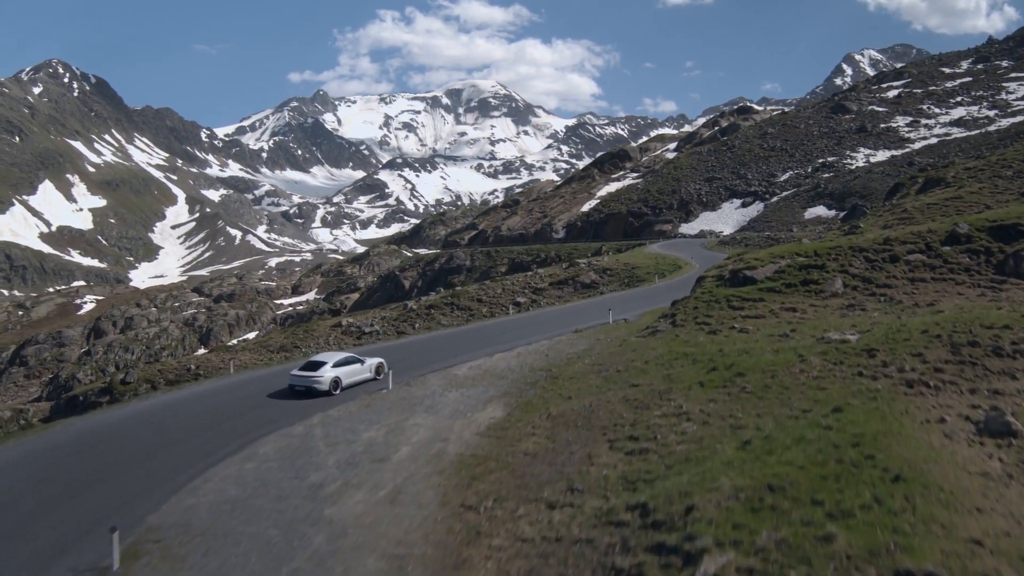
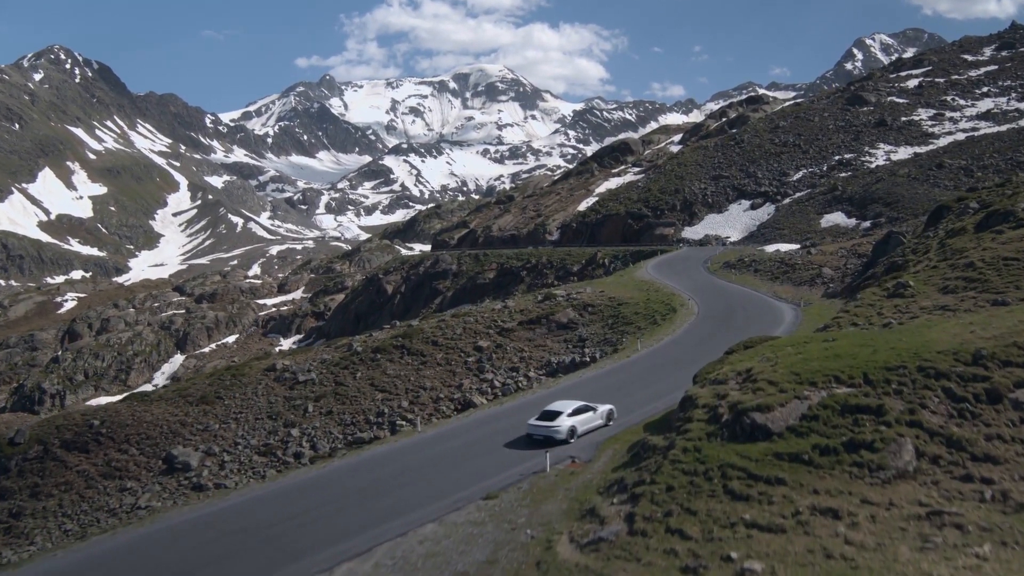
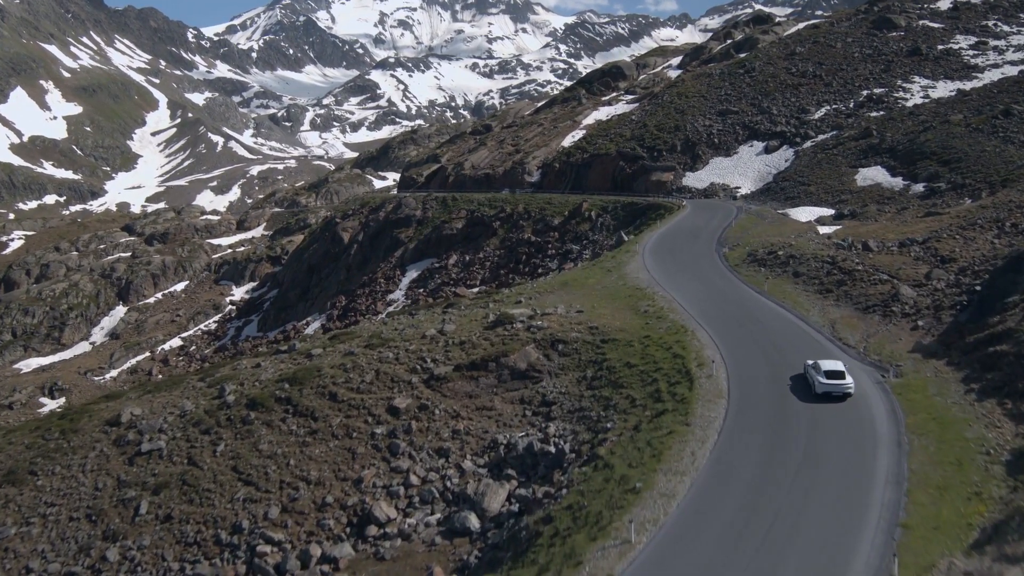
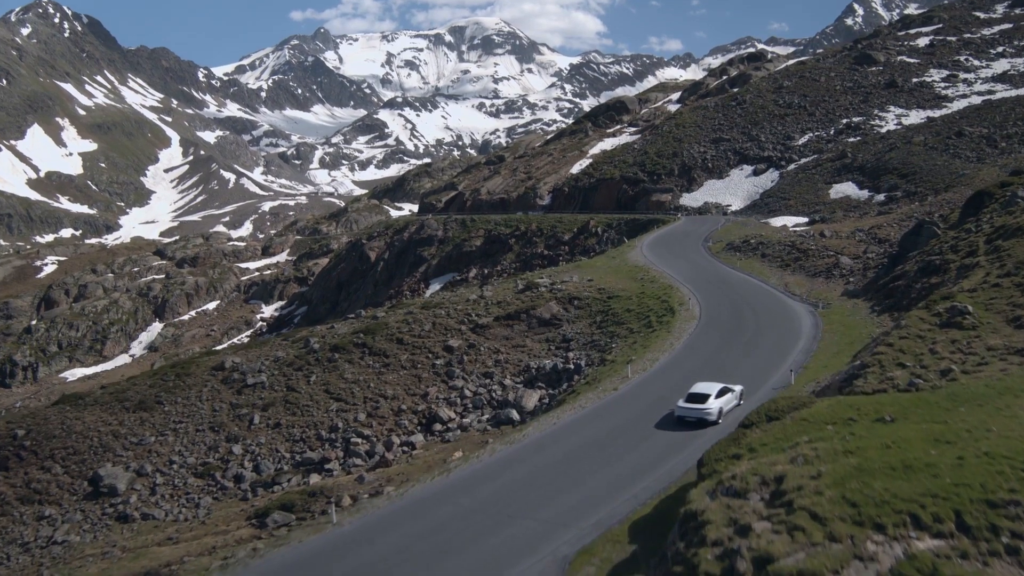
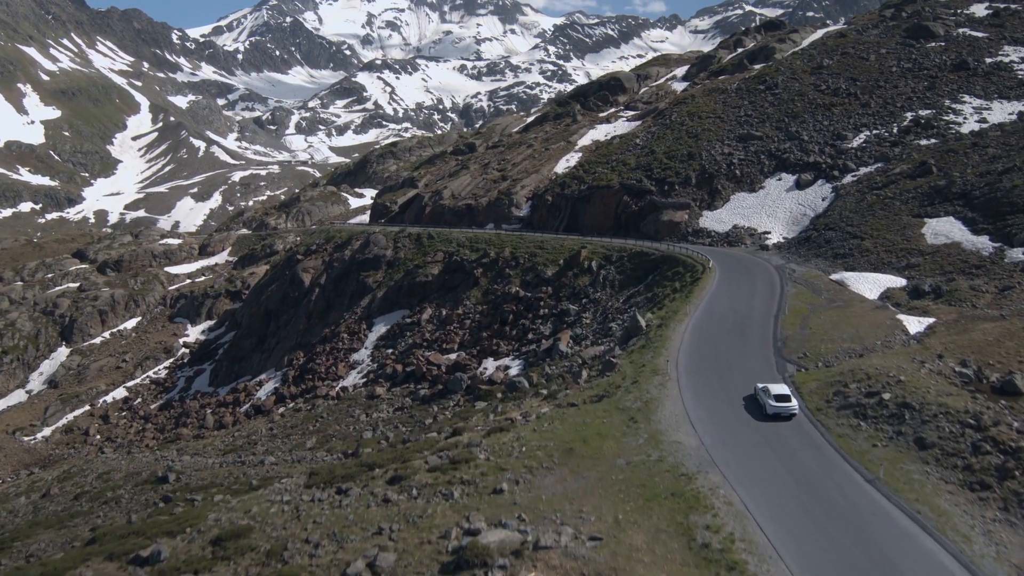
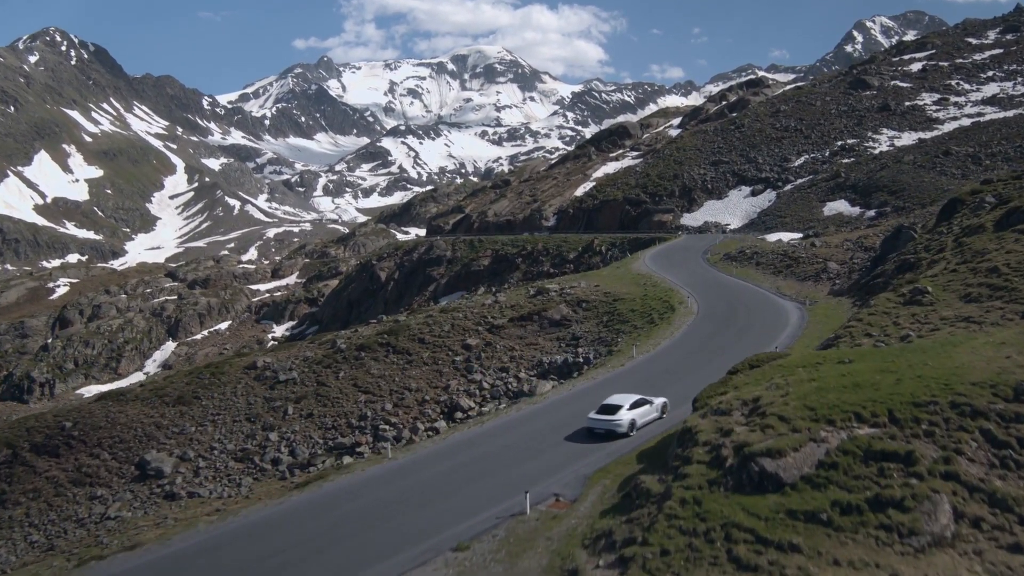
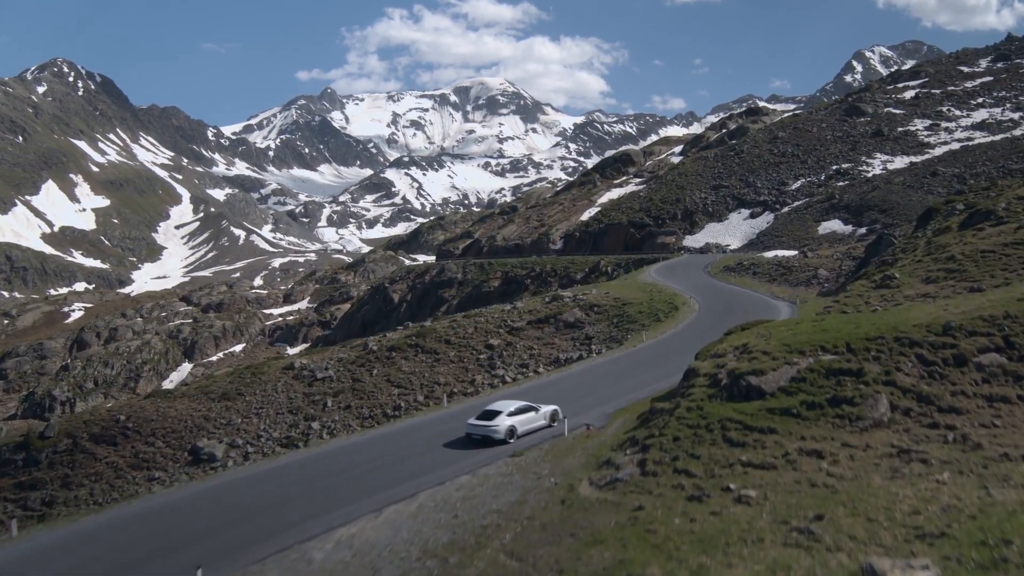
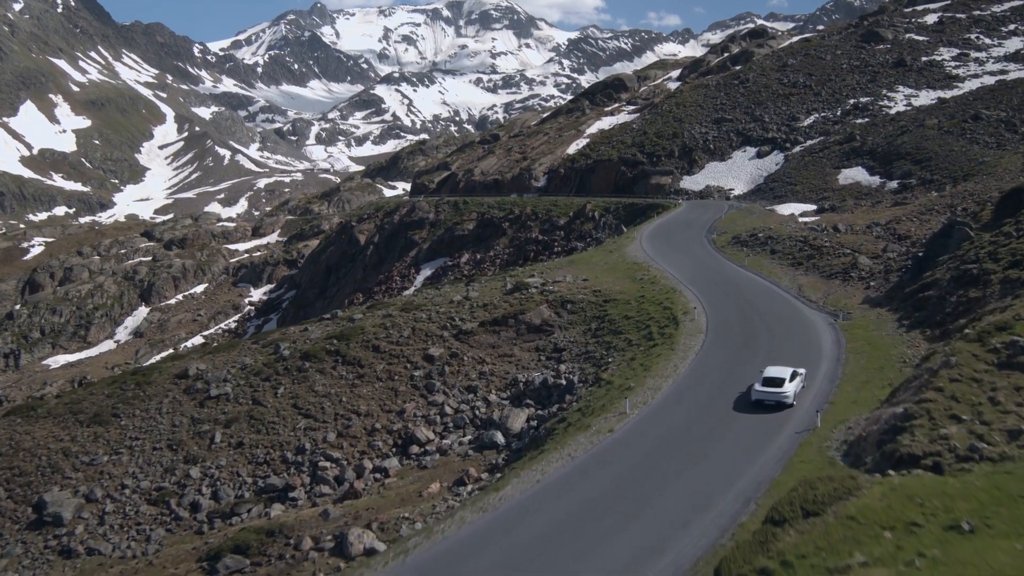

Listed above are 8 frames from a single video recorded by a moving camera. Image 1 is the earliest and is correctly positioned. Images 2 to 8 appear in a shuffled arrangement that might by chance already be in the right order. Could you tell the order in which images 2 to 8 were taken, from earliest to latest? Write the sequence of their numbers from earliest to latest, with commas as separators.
7, 2, 6, 4, 8, 3, 5
